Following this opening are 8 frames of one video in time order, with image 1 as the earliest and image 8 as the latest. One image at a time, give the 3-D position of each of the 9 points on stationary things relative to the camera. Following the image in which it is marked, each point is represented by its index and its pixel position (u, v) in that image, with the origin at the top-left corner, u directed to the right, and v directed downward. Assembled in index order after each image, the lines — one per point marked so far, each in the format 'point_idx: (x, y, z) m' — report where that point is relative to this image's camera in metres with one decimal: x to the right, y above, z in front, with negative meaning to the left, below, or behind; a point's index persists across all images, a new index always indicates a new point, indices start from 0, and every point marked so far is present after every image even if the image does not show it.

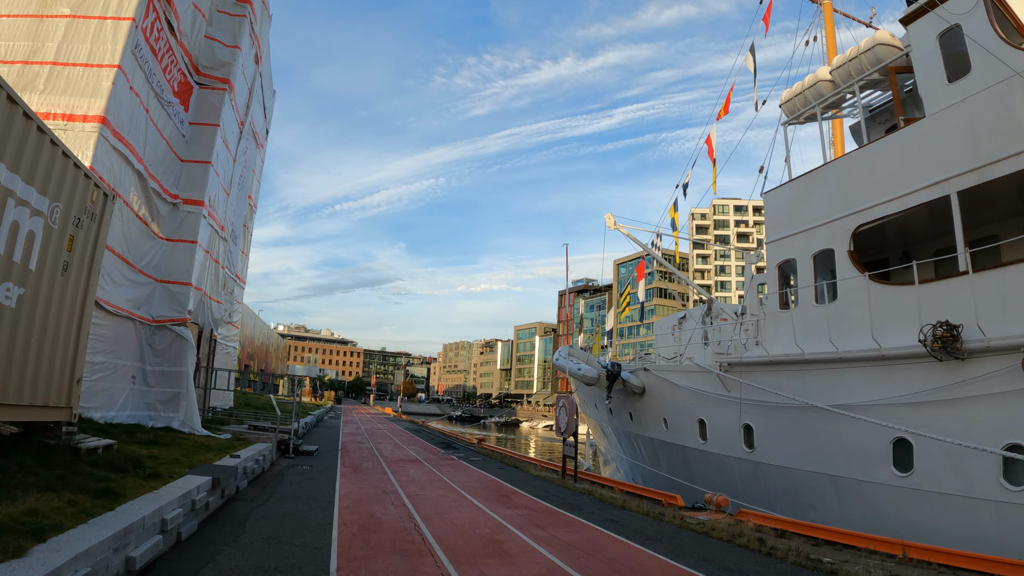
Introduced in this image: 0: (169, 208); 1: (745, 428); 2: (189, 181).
0: (-9.2, +2.3, +14.9) m
1: (+5.4, -3.2, +12.7) m
2: (-8.9, +3.1, +15.3) m
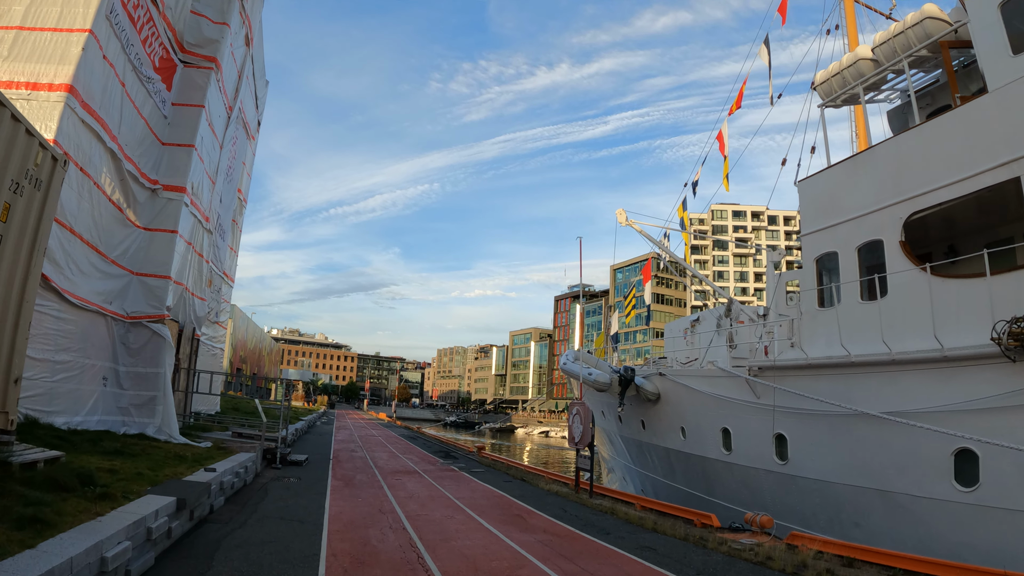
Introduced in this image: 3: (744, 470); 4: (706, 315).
0: (-8.9, +2.4, +13.7) m
1: (+5.6, -3.1, +11.6) m
2: (-8.7, +3.2, +14.2) m
3: (+5.2, -4.0, +12.4) m
4: (+6.4, -0.9, +18.2) m
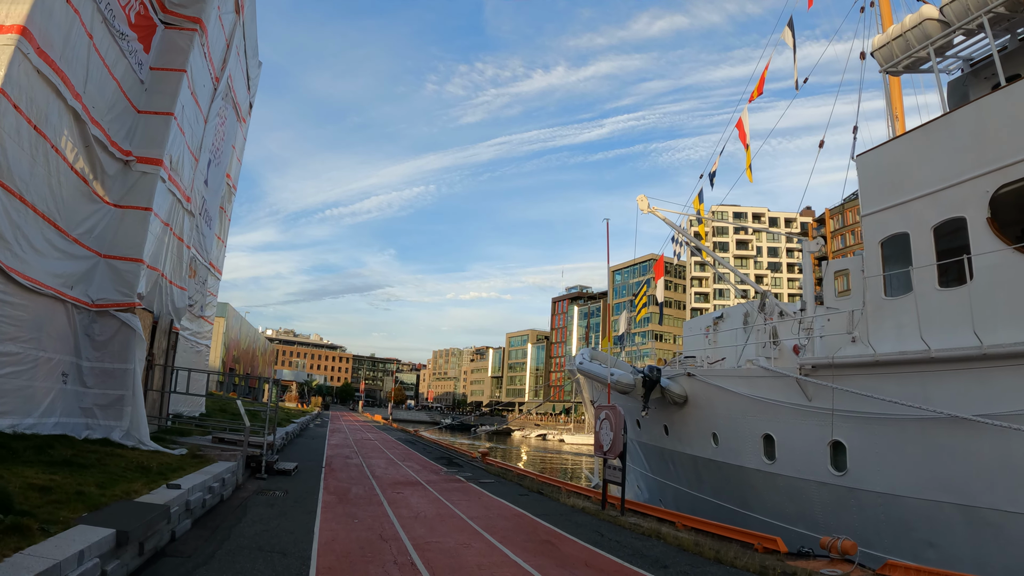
0: (-8.6, +2.7, +12.2) m
1: (+5.9, -2.9, +10.2) m
2: (-8.4, +3.5, +12.7) m
3: (+5.5, -3.8, +11.0) m
4: (+6.7, -0.7, +16.8) m
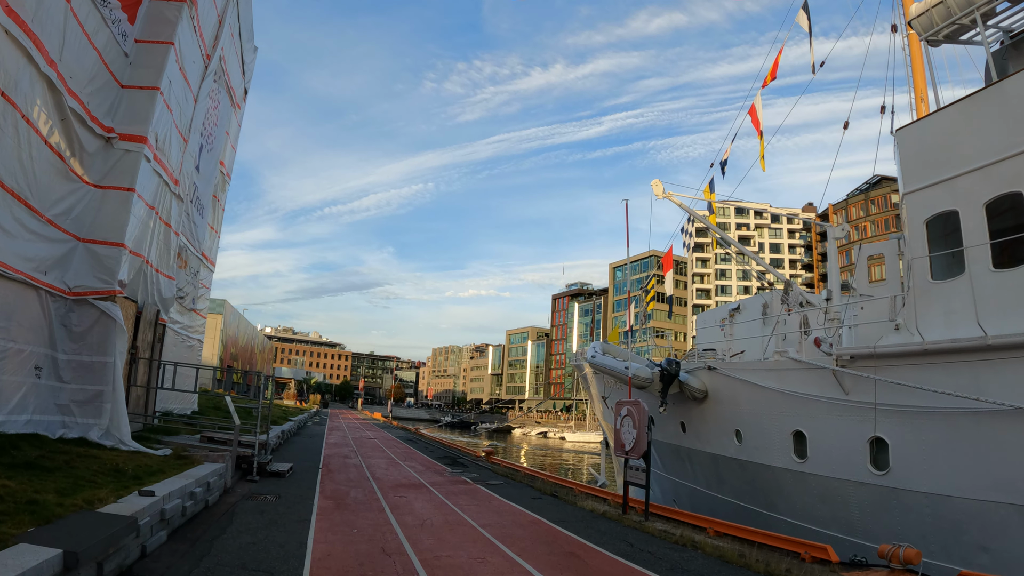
0: (-8.4, +3.0, +11.3) m
1: (+6.1, -2.6, +9.4) m
2: (-8.2, +3.8, +11.8) m
3: (+5.7, -3.5, +10.1) m
4: (+6.9, -0.4, +16.0) m
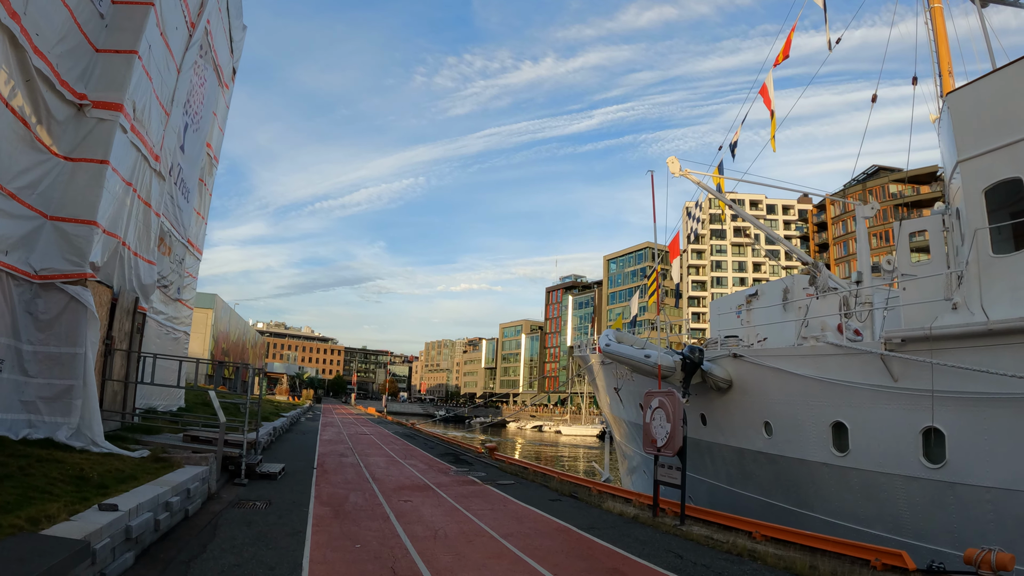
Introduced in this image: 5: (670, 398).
0: (-8.2, +3.3, +10.2) m
1: (+6.4, -2.3, +8.5) m
2: (-8.0, +4.0, +10.7) m
3: (+6.0, -3.2, +9.3) m
4: (+7.0, 0.0, +15.1) m
5: (+2.3, -1.6, +8.0) m
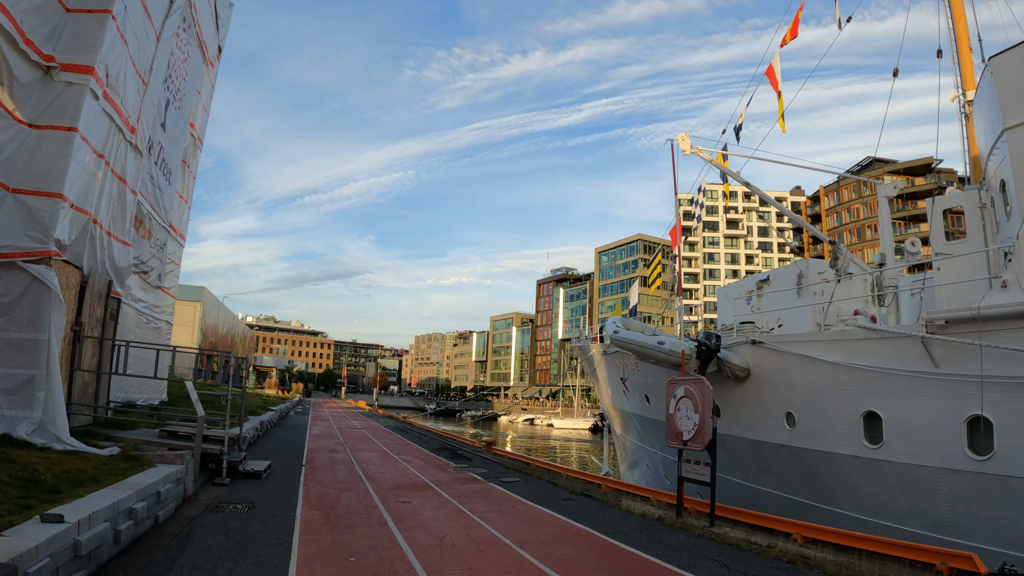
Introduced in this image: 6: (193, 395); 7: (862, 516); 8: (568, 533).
0: (-8.1, +3.6, +9.2) m
1: (+6.5, -2.0, +7.9) m
2: (-7.9, +4.3, +9.7) m
3: (+6.1, -2.8, +8.6) m
4: (+7.0, +0.4, +14.4) m
5: (+2.4, -1.3, +7.2) m
6: (-5.6, -1.9, +9.6) m
7: (+5.9, -3.8, +9.3) m
8: (+0.6, -2.7, +6.1) m
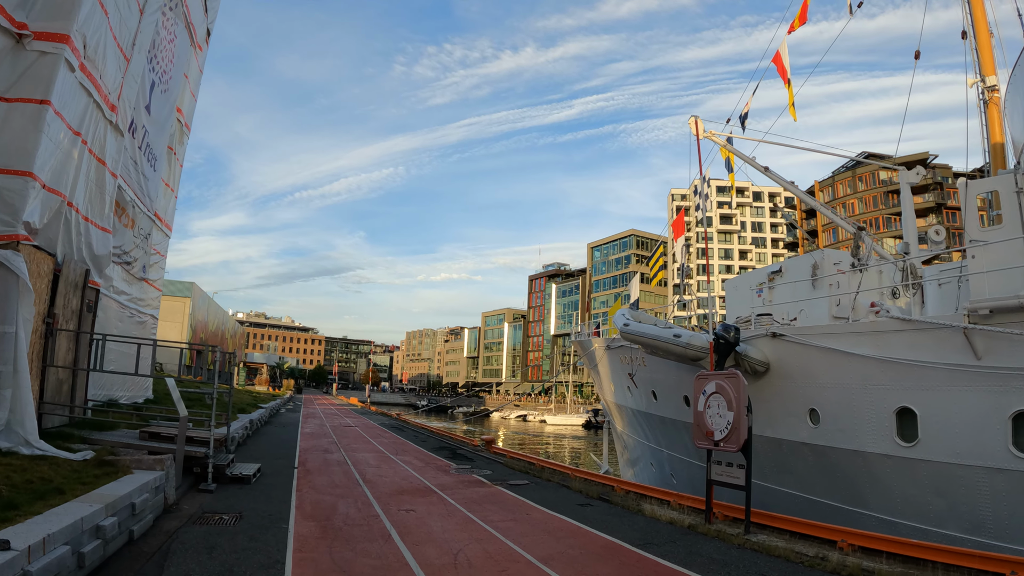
0: (-7.9, +3.7, +8.4) m
1: (+6.7, -1.8, +7.3) m
2: (-7.7, +4.5, +8.9) m
3: (+6.2, -2.7, +8.1) m
4: (+7.1, +0.6, +13.9) m
5: (+2.6, -1.1, +6.6) m
6: (-5.4, -1.7, +8.9) m
7: (+6.1, -3.7, +8.7) m
8: (+0.8, -2.6, +5.5) m
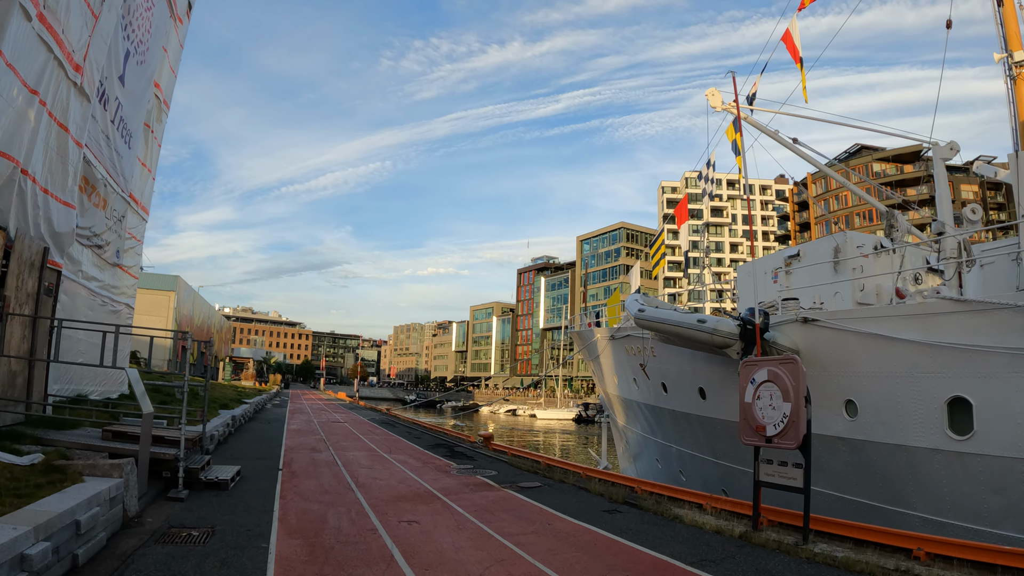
0: (-7.8, +4.0, +7.2) m
1: (+6.9, -1.5, +6.5) m
2: (-7.6, +4.8, +7.7) m
3: (+6.4, -2.4, +7.3) m
4: (+7.2, +1.0, +13.1) m
5: (+2.8, -0.8, +5.7) m
6: (-5.2, -1.4, +7.8) m
7: (+6.3, -3.4, +8.0) m
8: (+1.1, -2.3, +4.6) m
